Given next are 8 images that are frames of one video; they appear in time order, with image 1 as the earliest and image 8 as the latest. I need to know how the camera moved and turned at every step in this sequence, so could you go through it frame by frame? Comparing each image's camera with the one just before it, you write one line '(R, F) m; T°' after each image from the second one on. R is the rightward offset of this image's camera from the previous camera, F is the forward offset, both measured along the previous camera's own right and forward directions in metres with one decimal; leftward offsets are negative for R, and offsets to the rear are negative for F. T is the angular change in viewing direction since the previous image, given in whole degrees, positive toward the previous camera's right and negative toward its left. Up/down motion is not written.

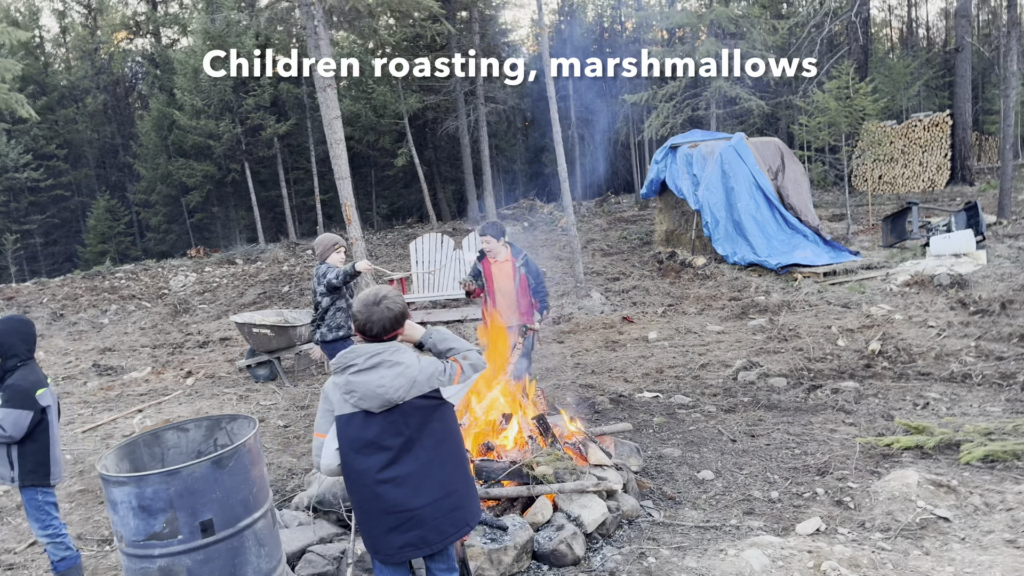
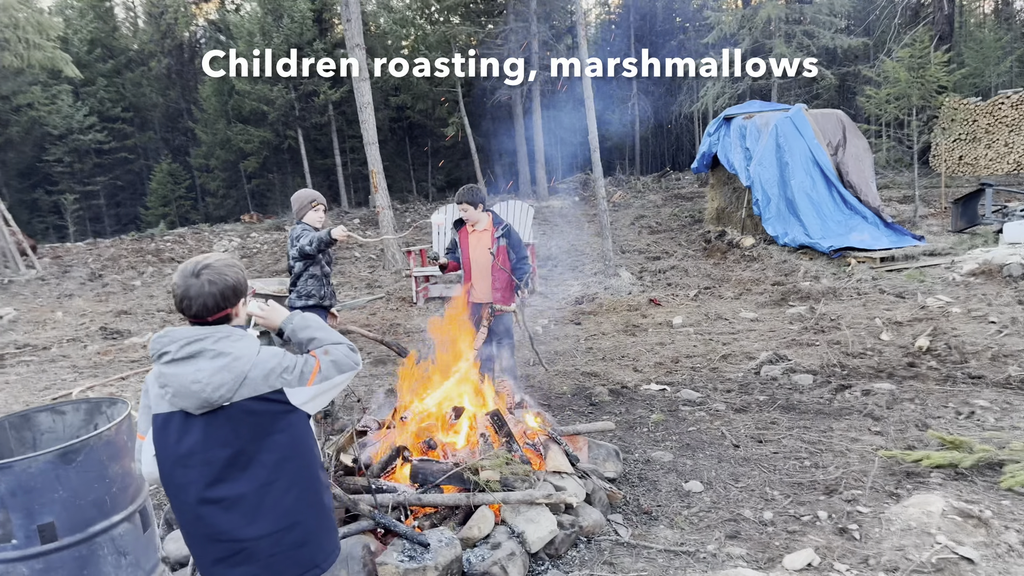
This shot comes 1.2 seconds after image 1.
(+0.5, +0.6) m; -5°
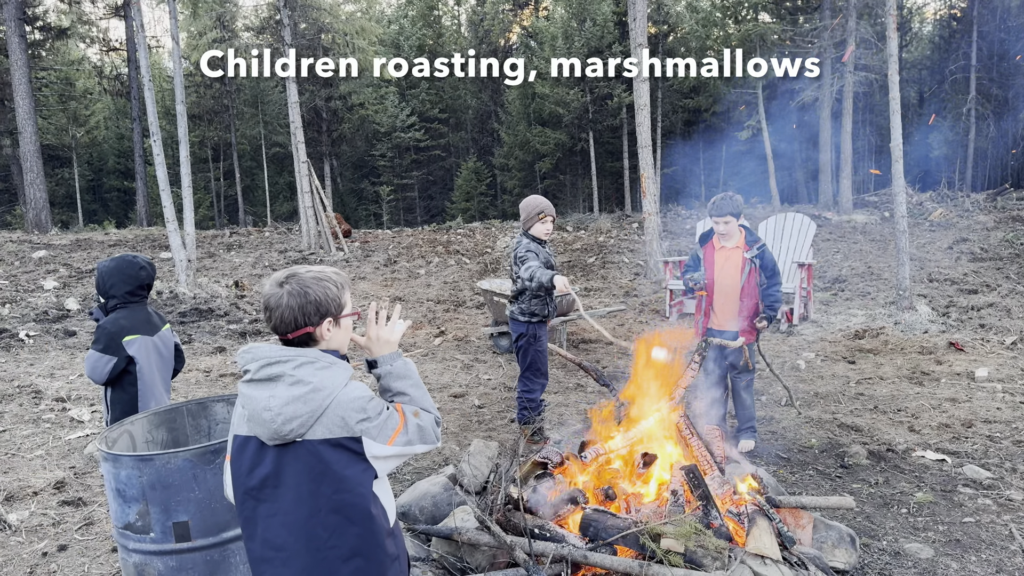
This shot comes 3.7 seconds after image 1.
(+0.3, +0.5) m; -20°
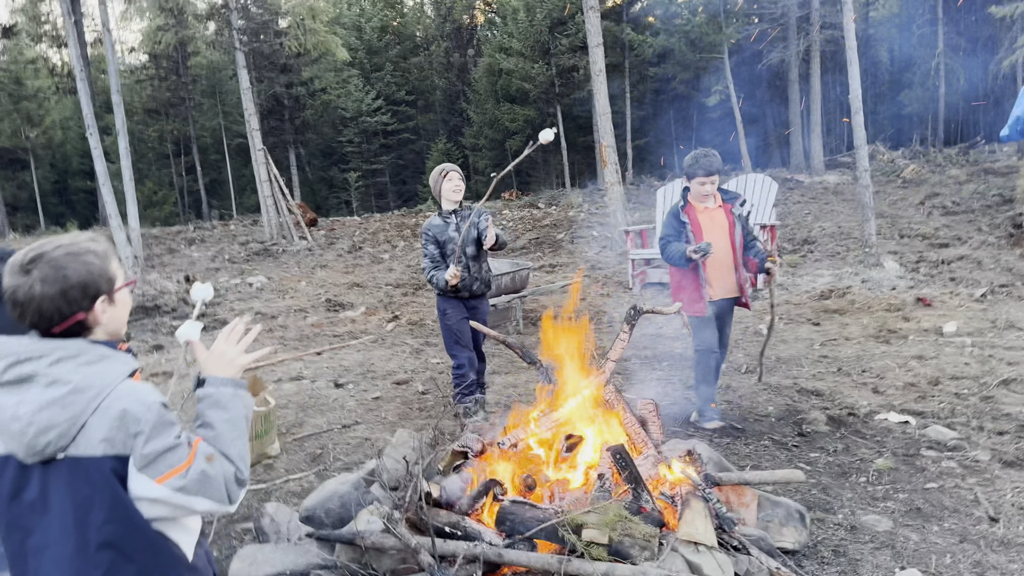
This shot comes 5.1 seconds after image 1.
(+0.3, +0.3) m; +1°
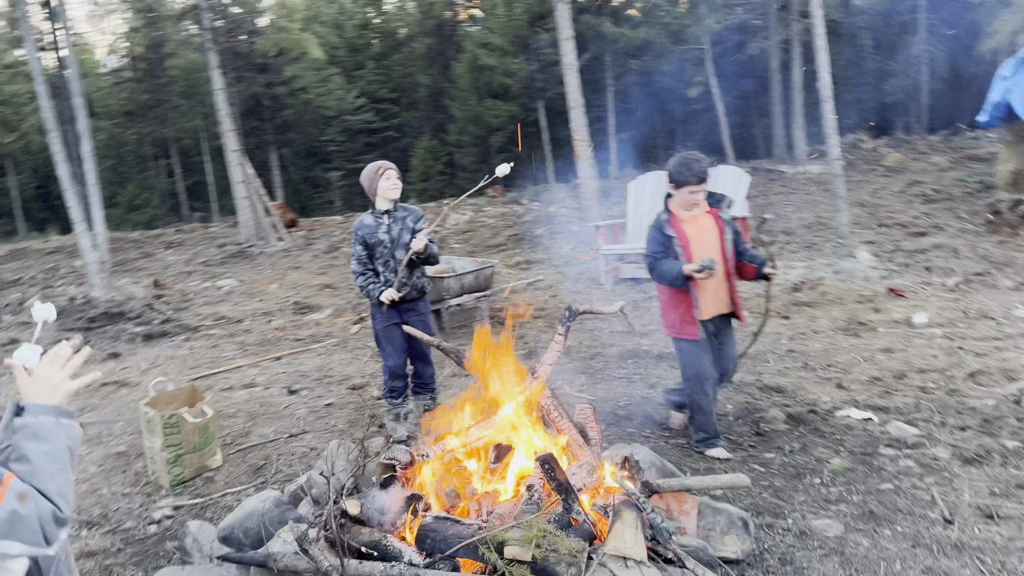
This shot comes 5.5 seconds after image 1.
(+0.2, +0.1) m; 0°
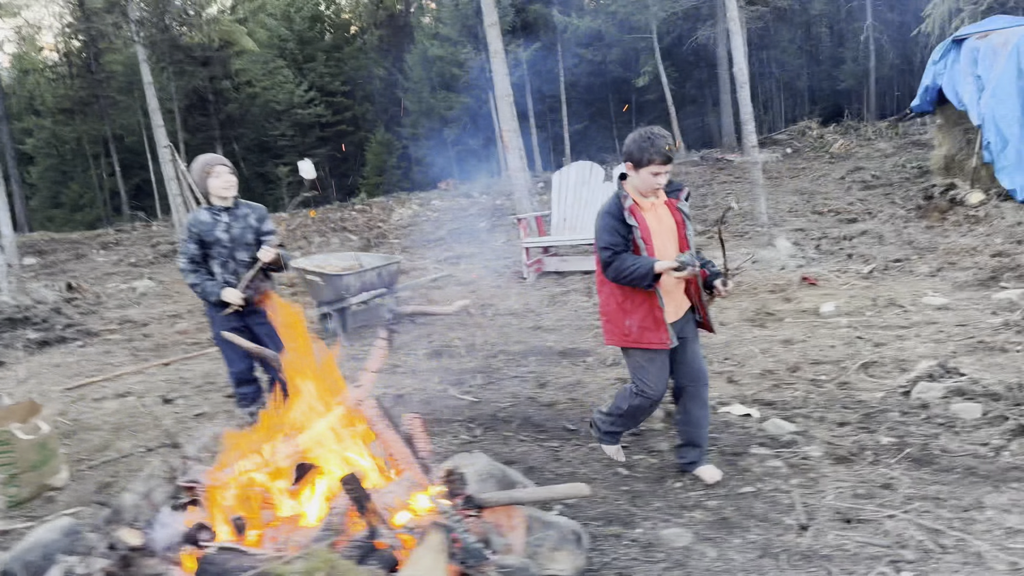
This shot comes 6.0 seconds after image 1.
(+0.5, +0.2) m; +2°
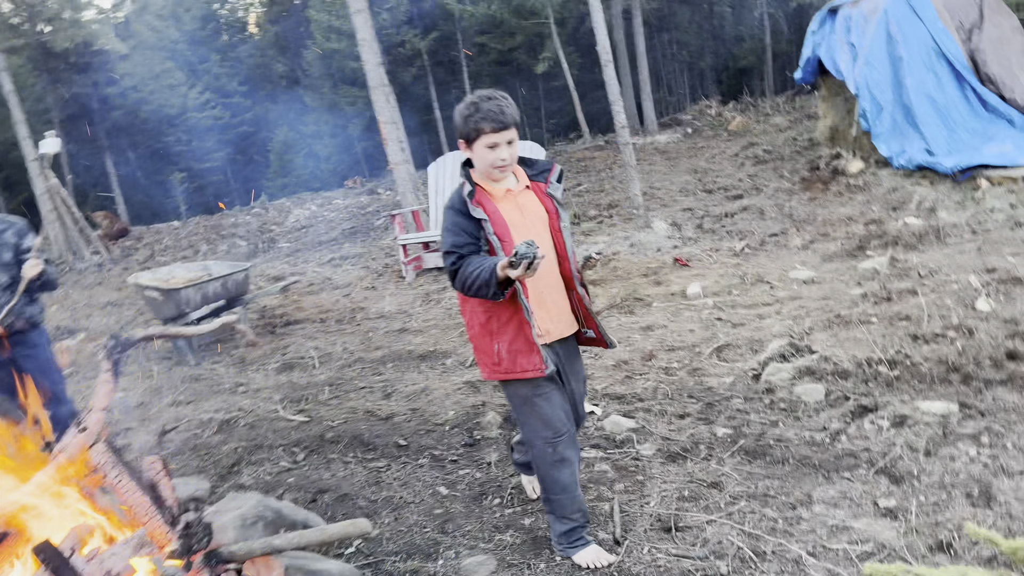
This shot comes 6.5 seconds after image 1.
(+0.5, +0.3) m; +5°
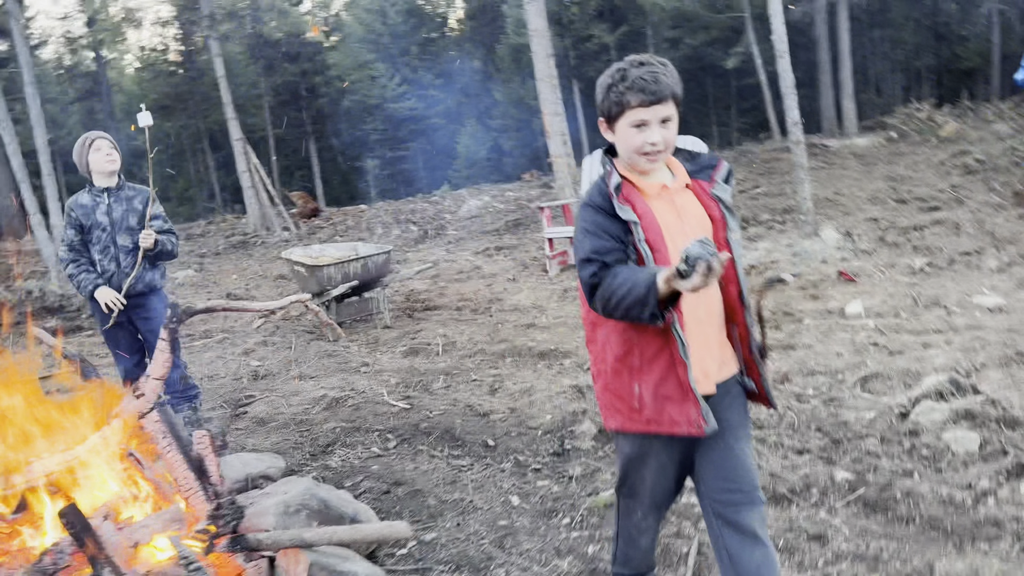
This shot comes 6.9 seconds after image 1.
(+0.3, +0.3) m; -13°
